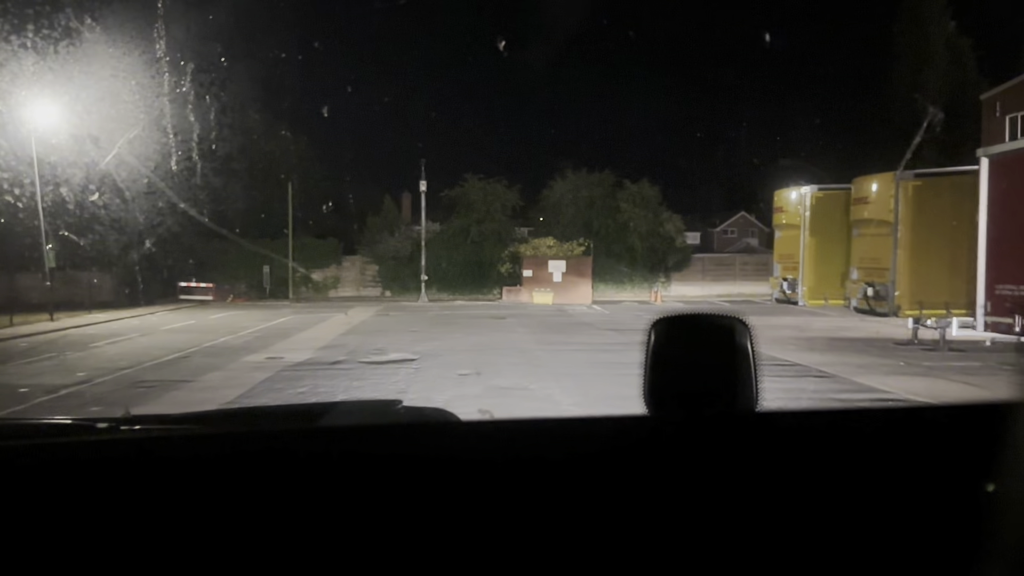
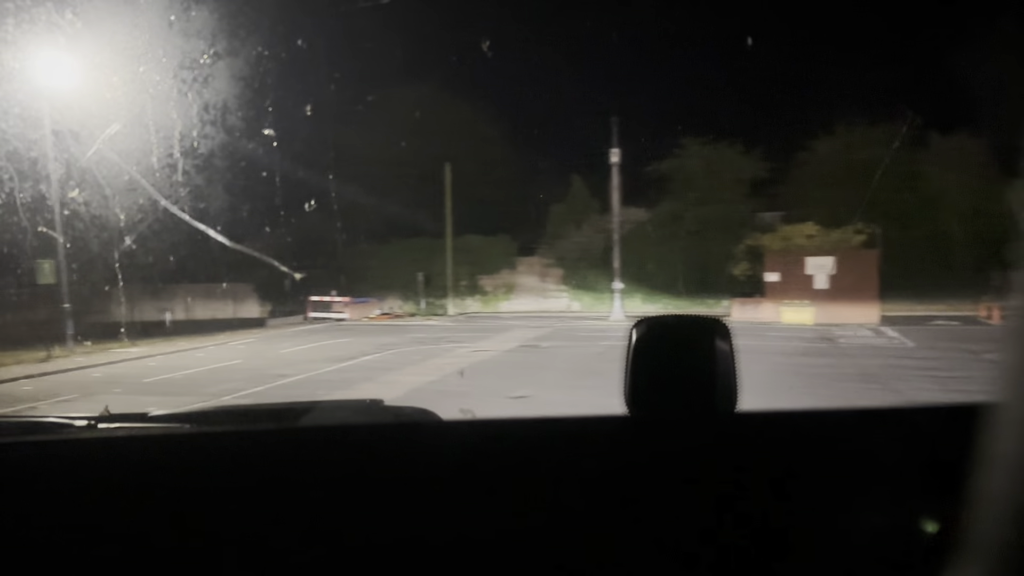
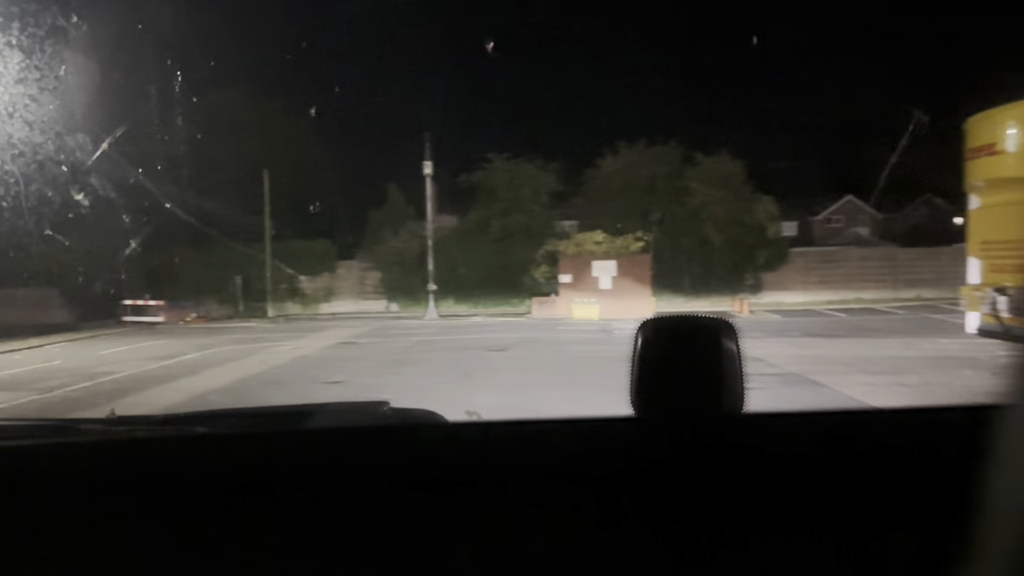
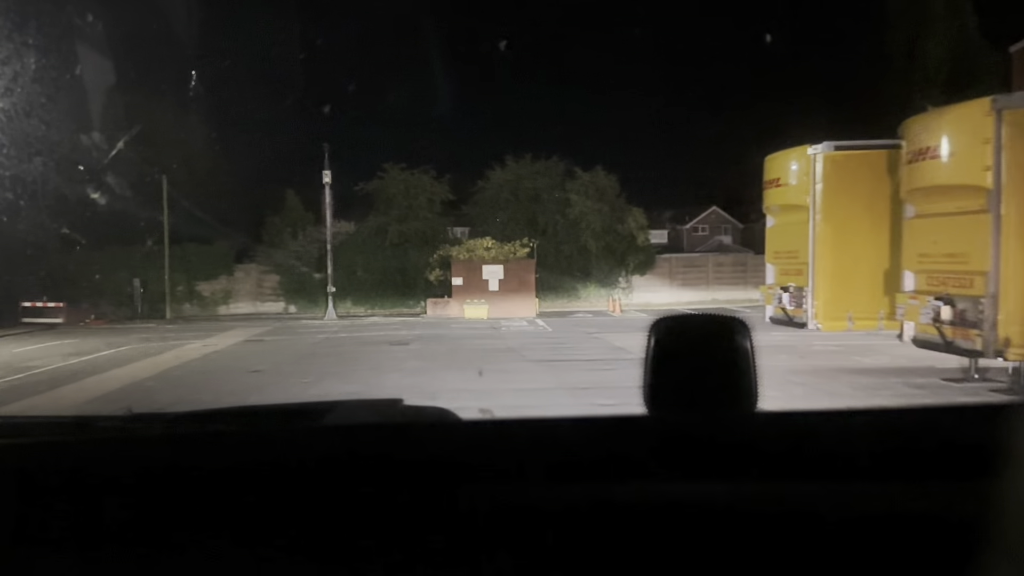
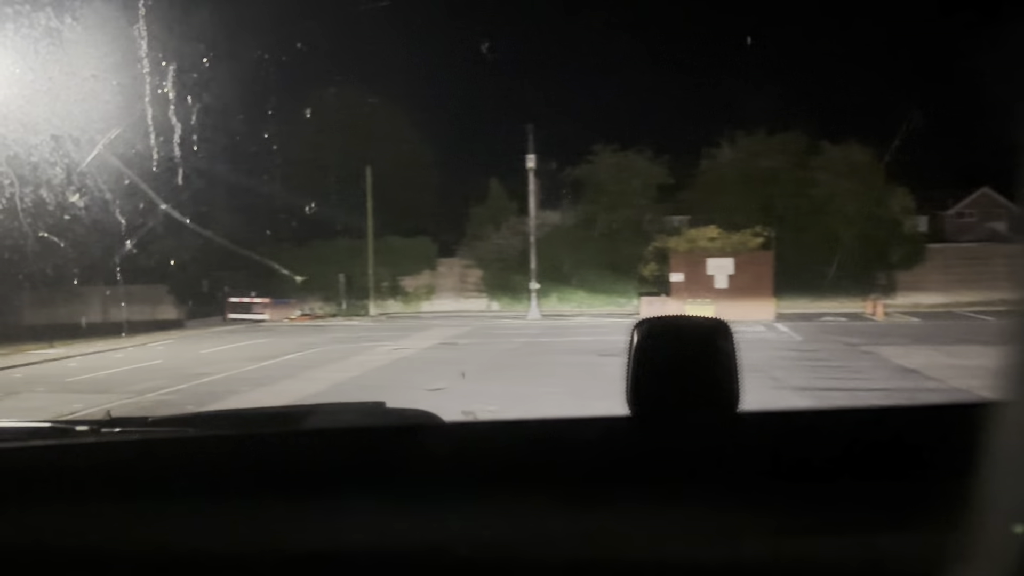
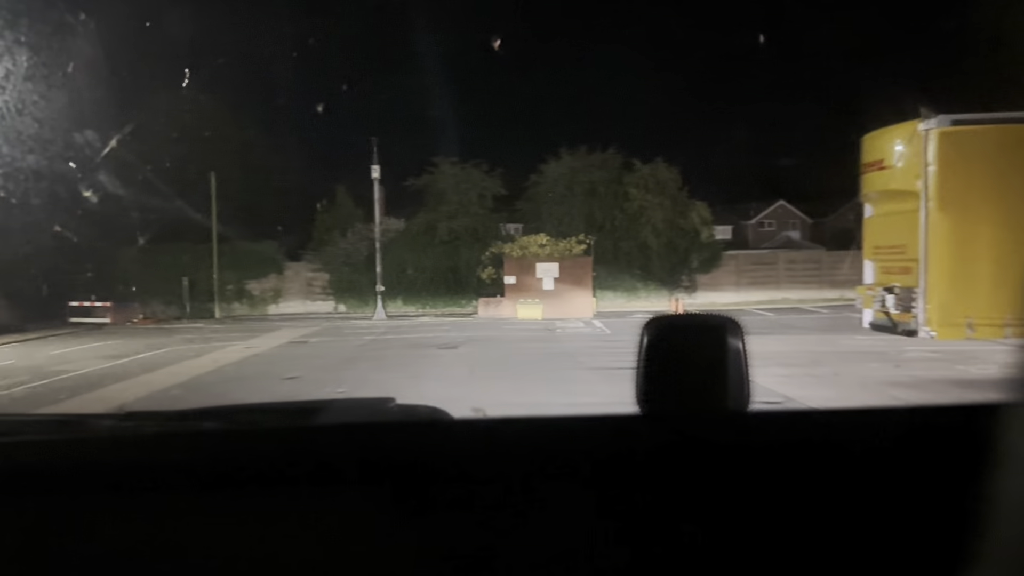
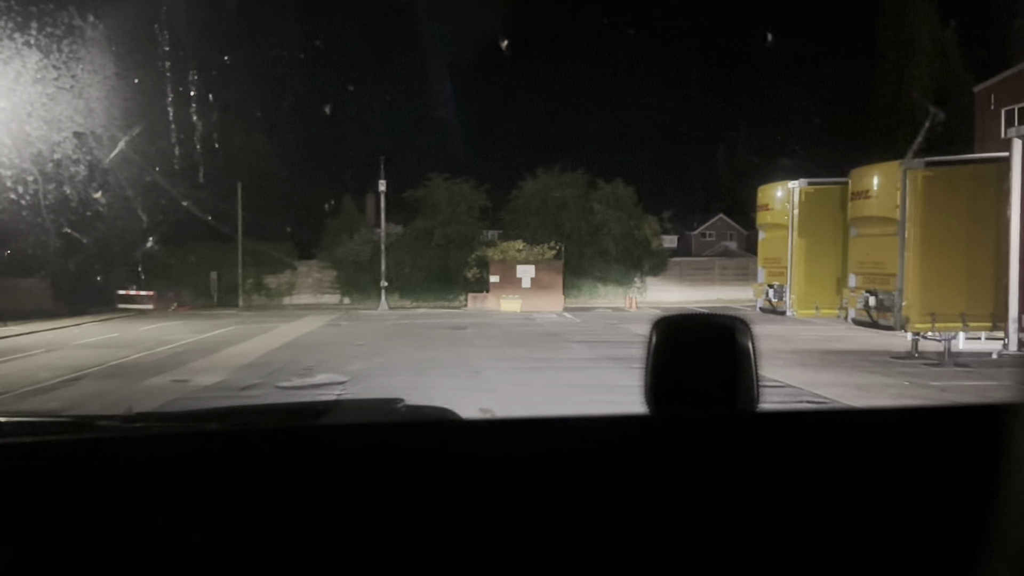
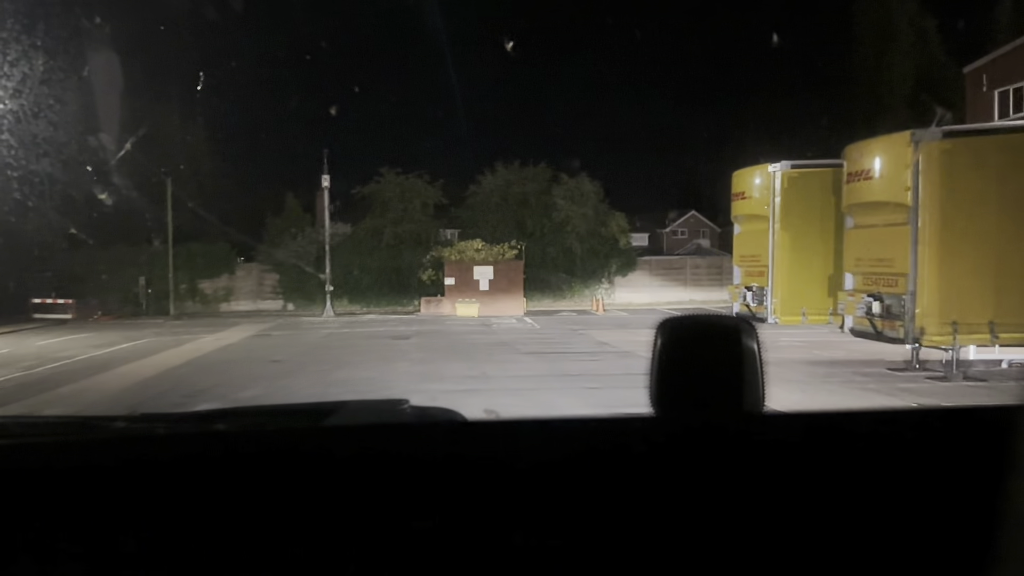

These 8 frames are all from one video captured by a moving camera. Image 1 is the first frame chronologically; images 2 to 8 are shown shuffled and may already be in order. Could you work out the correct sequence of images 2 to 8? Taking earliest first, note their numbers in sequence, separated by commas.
7, 8, 4, 6, 3, 5, 2
